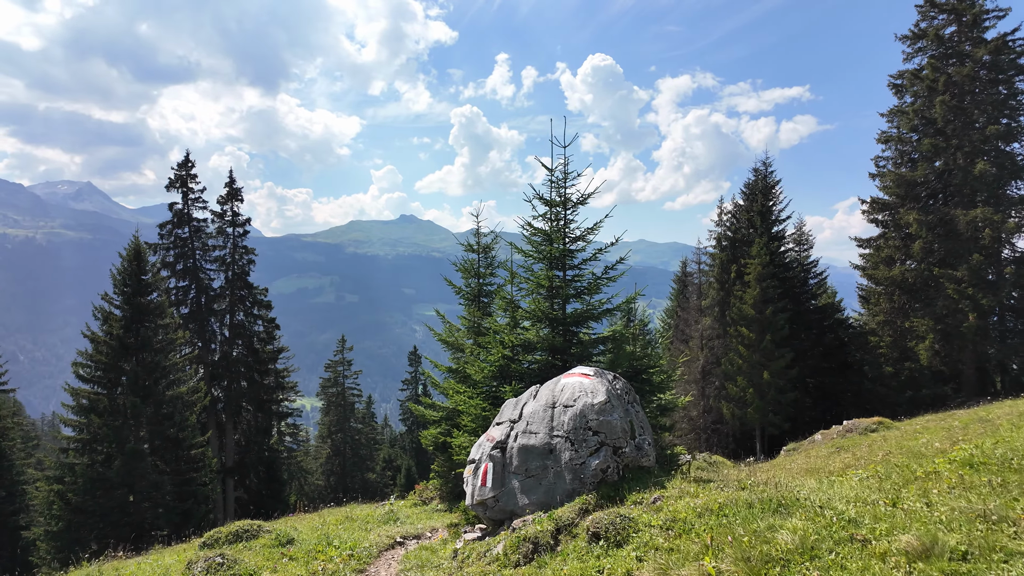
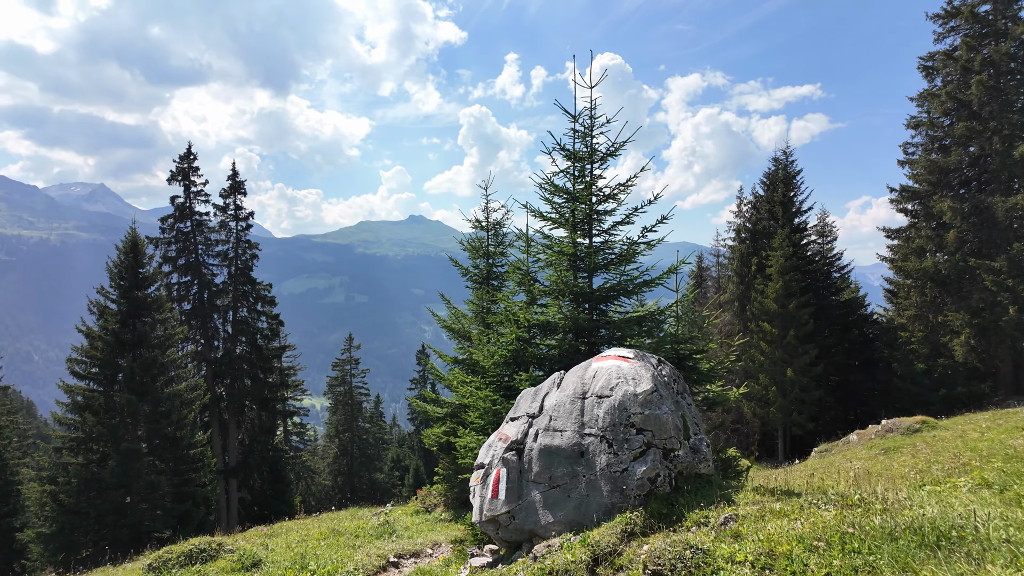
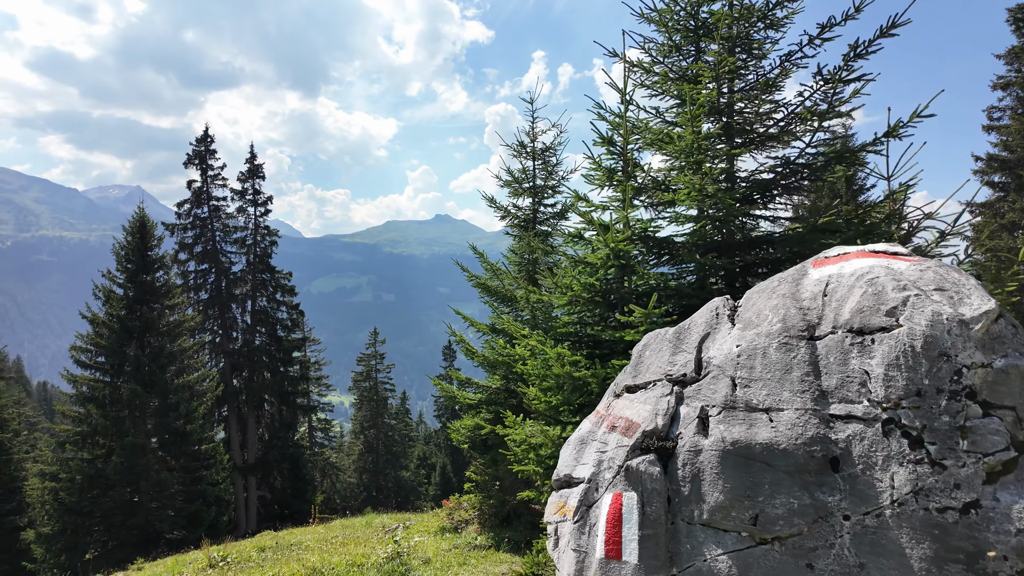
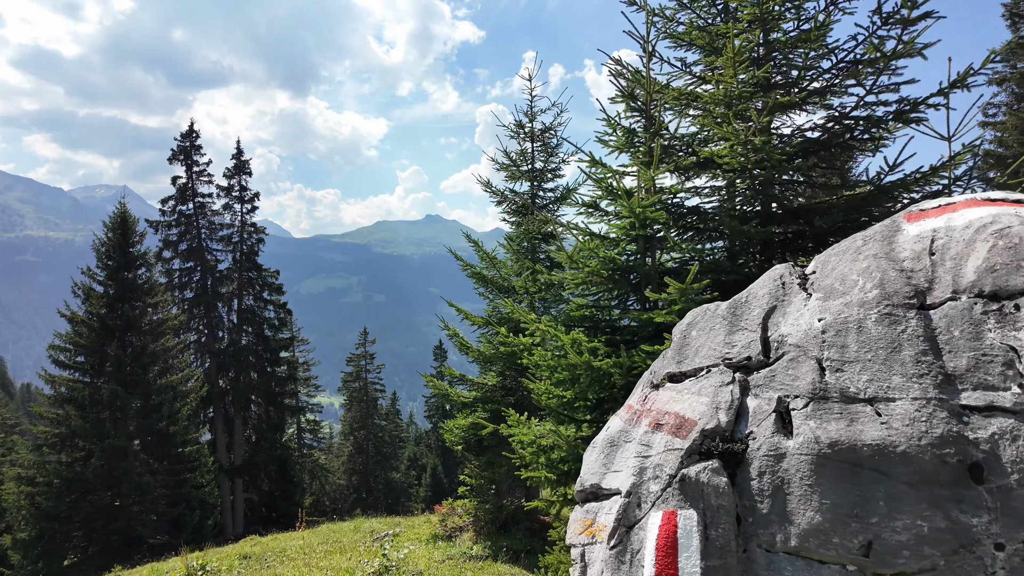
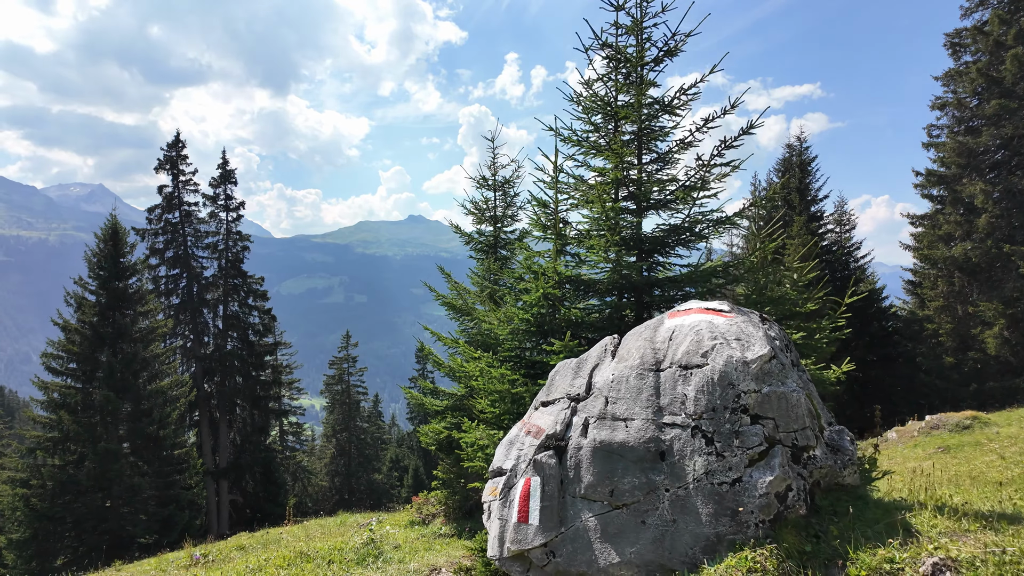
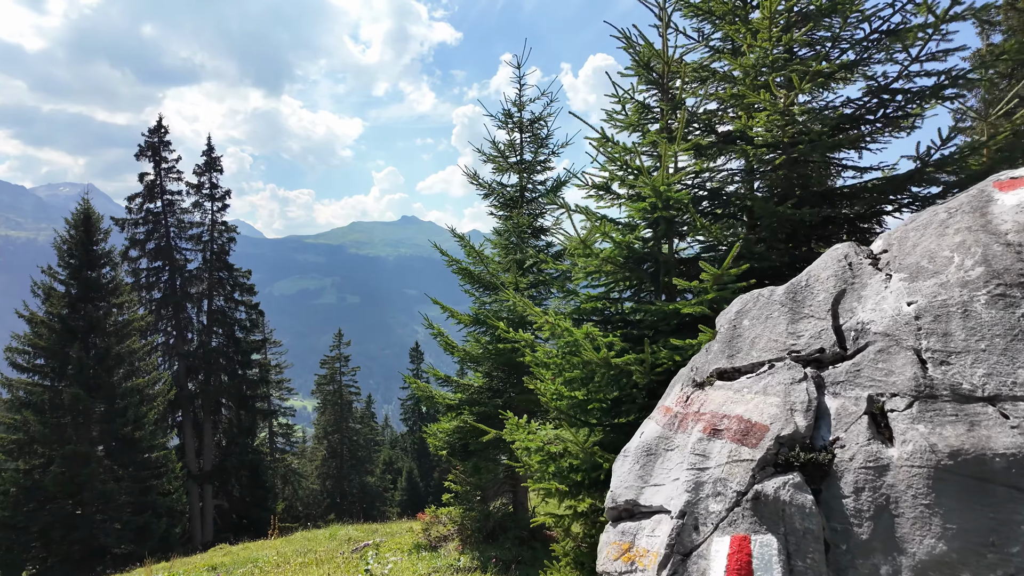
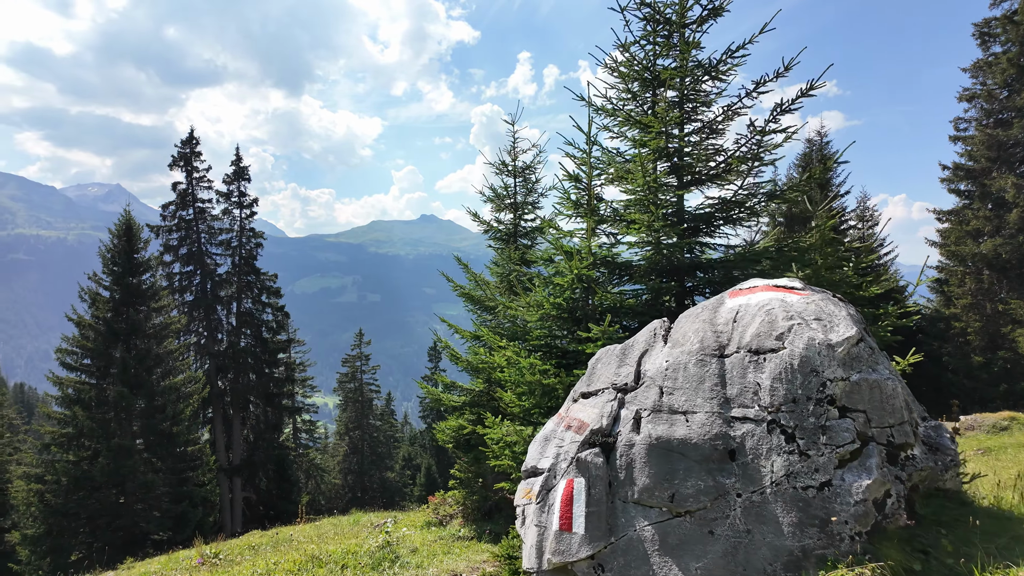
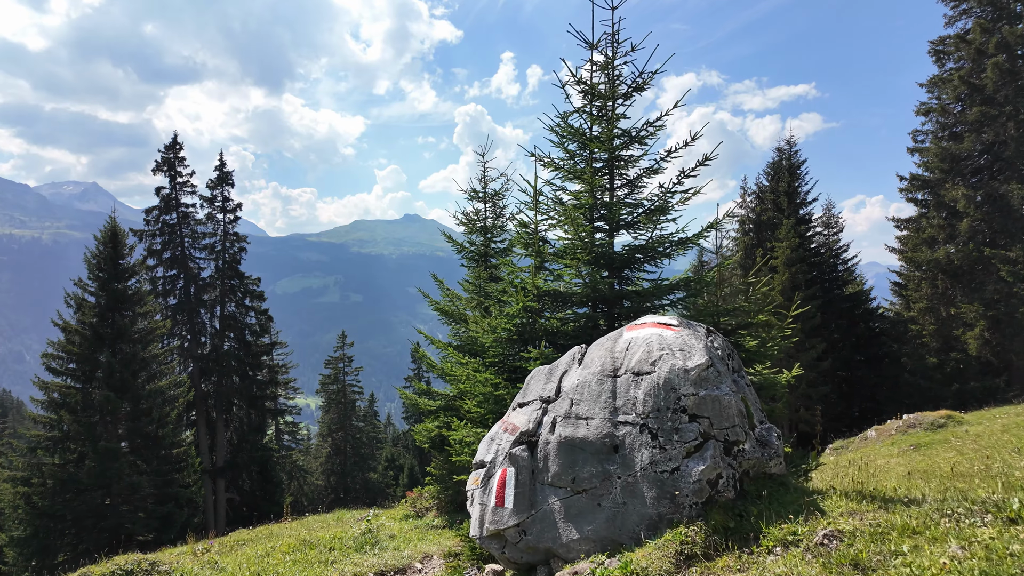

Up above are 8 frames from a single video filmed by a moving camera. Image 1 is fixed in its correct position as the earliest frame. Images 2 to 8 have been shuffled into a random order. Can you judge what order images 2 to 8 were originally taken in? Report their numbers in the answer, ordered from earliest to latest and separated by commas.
2, 8, 5, 7, 3, 4, 6
